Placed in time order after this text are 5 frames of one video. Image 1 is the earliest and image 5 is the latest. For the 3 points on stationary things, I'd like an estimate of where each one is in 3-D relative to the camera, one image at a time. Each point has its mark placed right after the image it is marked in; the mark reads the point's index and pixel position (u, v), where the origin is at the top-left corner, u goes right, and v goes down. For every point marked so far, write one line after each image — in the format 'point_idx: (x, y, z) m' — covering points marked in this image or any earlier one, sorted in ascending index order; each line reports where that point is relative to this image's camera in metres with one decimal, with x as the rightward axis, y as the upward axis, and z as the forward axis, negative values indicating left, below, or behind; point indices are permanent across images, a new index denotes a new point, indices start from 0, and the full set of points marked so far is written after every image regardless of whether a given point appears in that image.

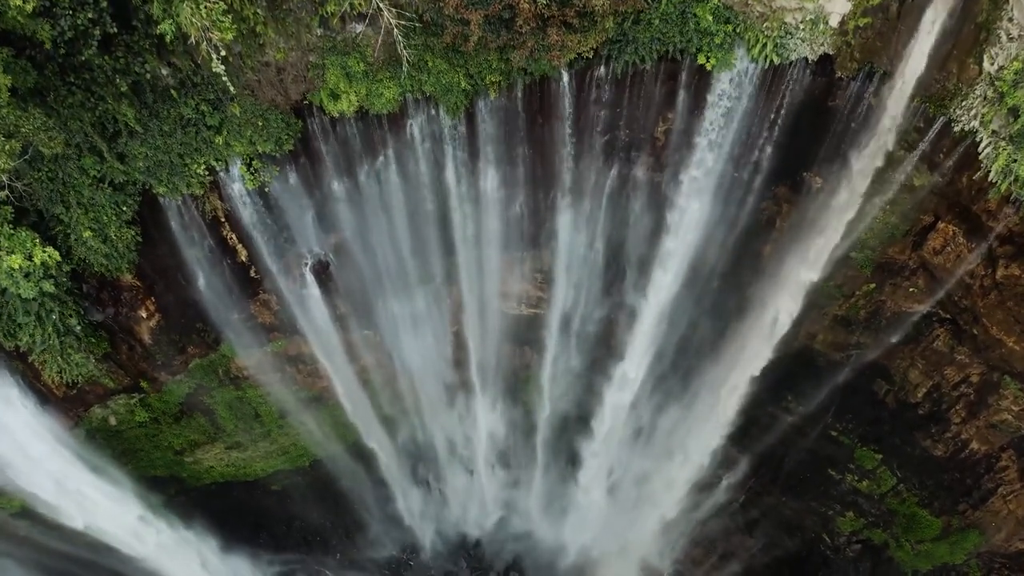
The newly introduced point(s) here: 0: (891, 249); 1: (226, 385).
0: (+5.0, +0.5, +9.1) m
1: (-4.5, -1.6, +10.9) m
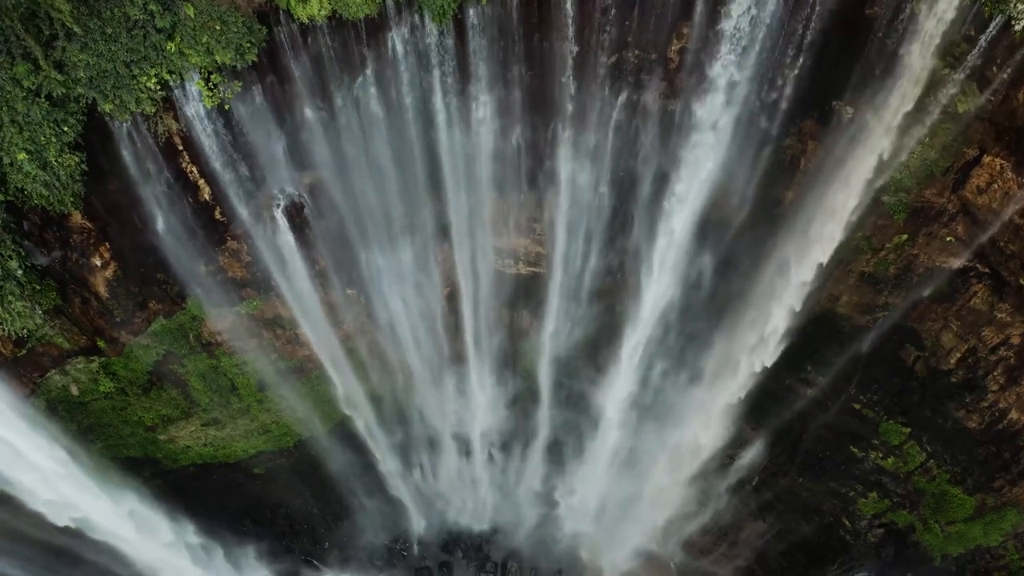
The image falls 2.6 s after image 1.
0: (+5.0, +1.2, +8.2) m
1: (-4.6, -0.9, +10.0) m
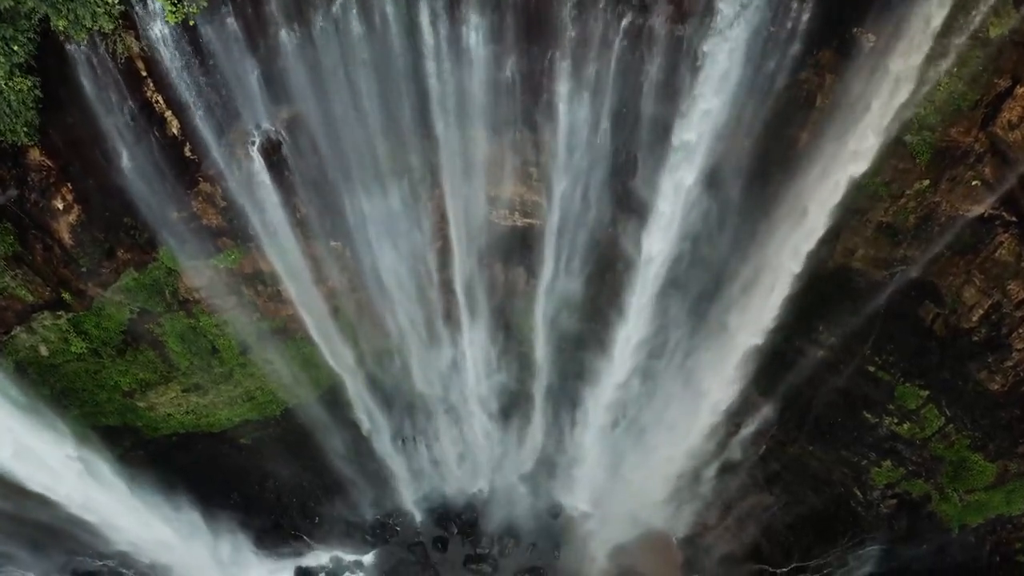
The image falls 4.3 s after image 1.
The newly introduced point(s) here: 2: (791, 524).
0: (+4.9, +1.8, +7.6) m
1: (-4.6, -0.3, +9.4) m
2: (+4.7, -3.9, +11.4) m
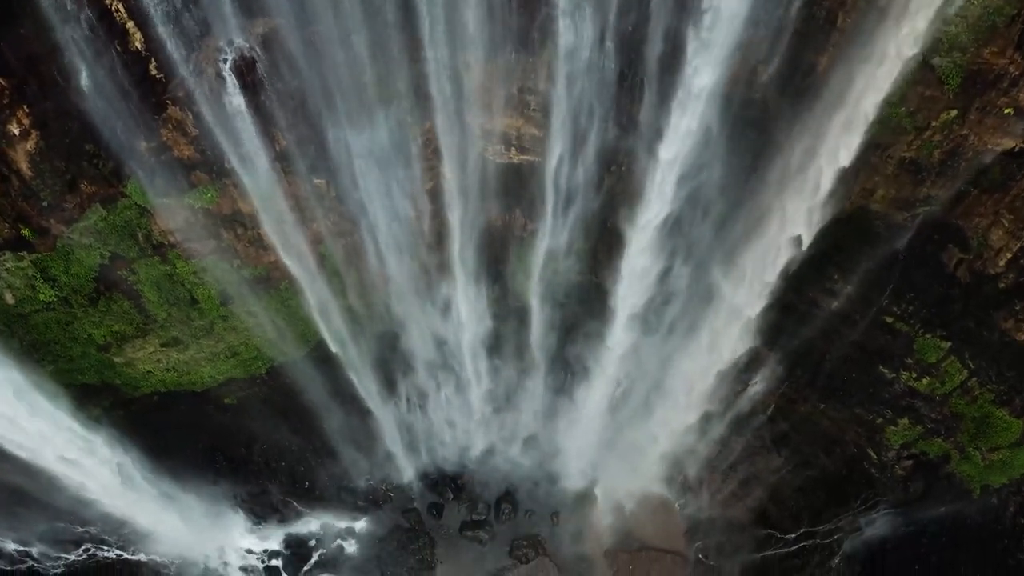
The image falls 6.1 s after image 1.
0: (+4.9, +2.5, +7.0) m
1: (-4.7, +0.4, +8.8) m
2: (+4.6, -3.2, +10.9) m
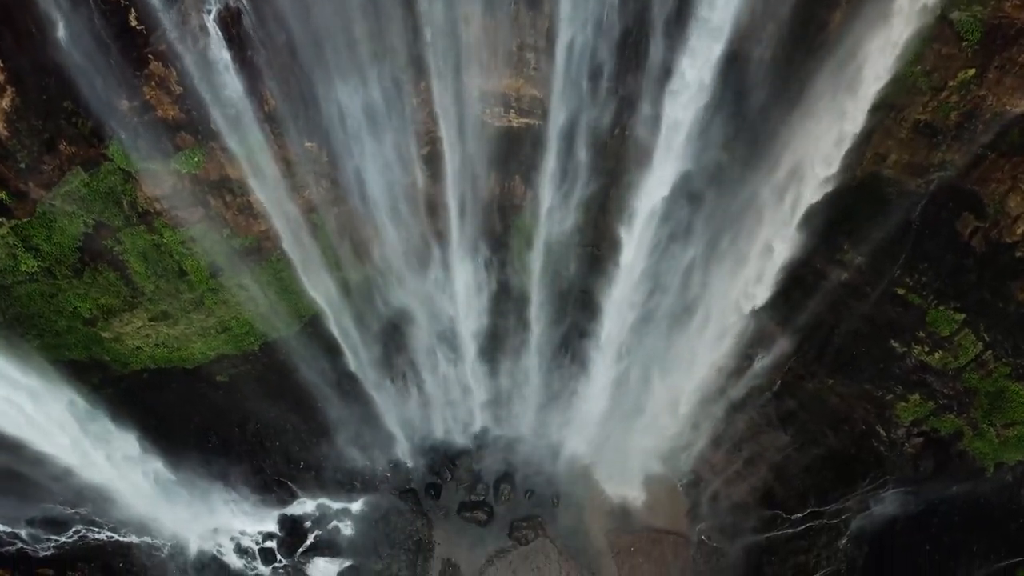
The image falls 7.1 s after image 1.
0: (+4.9, +2.8, +6.7) m
1: (-4.7, +0.8, +8.5) m
2: (+4.6, -2.7, +10.6) m
